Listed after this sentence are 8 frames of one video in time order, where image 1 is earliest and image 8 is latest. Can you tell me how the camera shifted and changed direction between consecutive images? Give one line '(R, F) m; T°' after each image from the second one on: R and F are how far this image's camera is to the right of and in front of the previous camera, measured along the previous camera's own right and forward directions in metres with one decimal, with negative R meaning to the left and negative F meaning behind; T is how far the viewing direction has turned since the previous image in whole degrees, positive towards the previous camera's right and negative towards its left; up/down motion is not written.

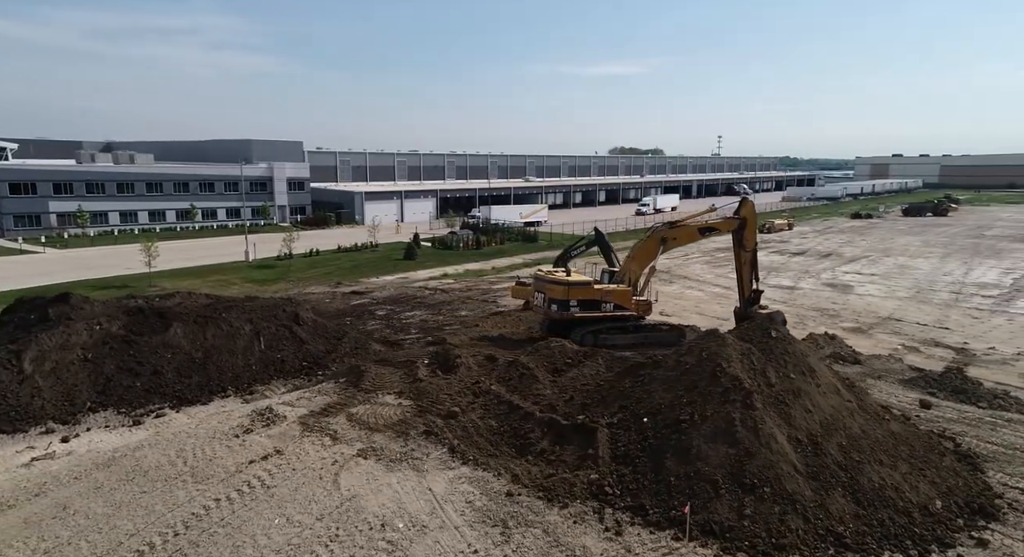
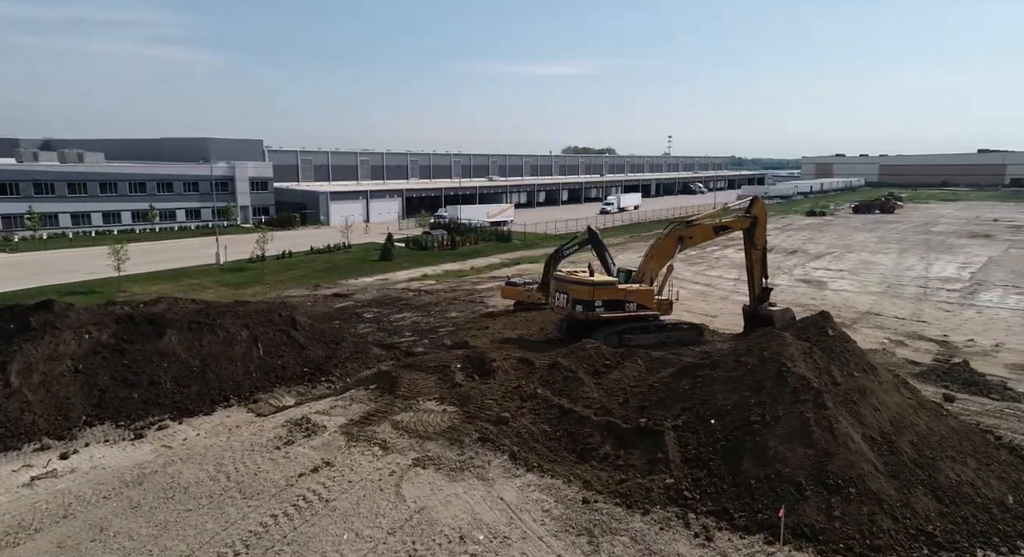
(-1.1, +0.2) m; +3°
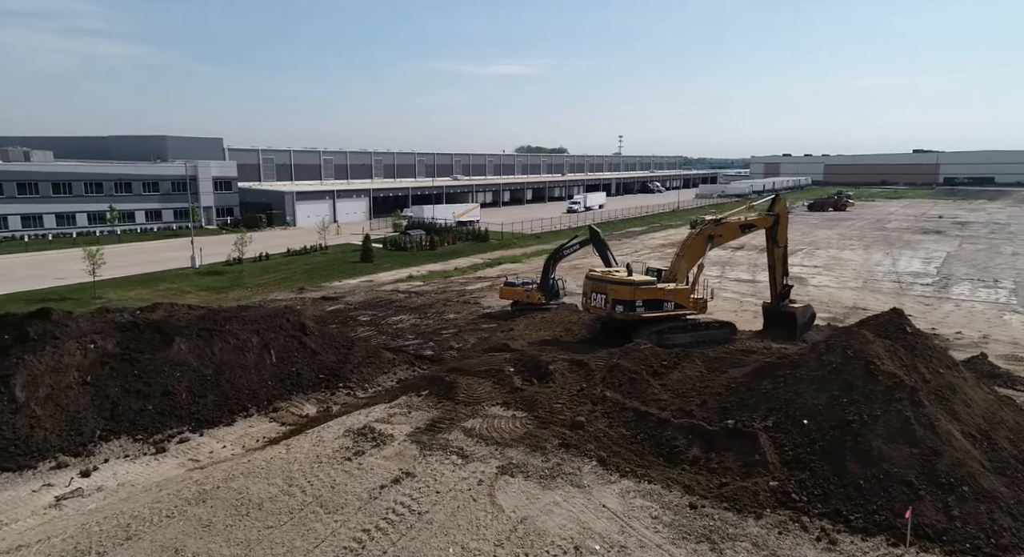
(-1.3, +0.2) m; +3°
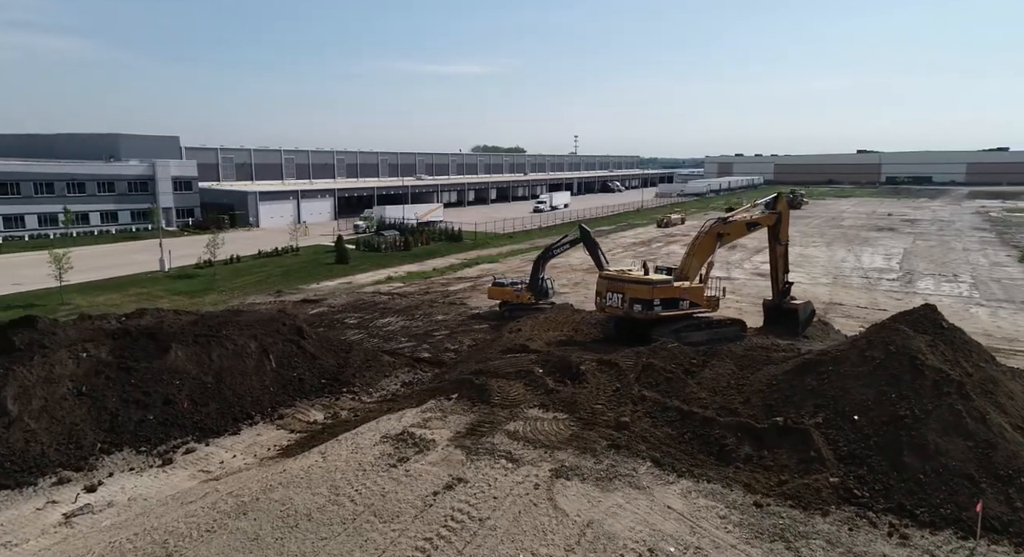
(-0.9, +0.1) m; +3°
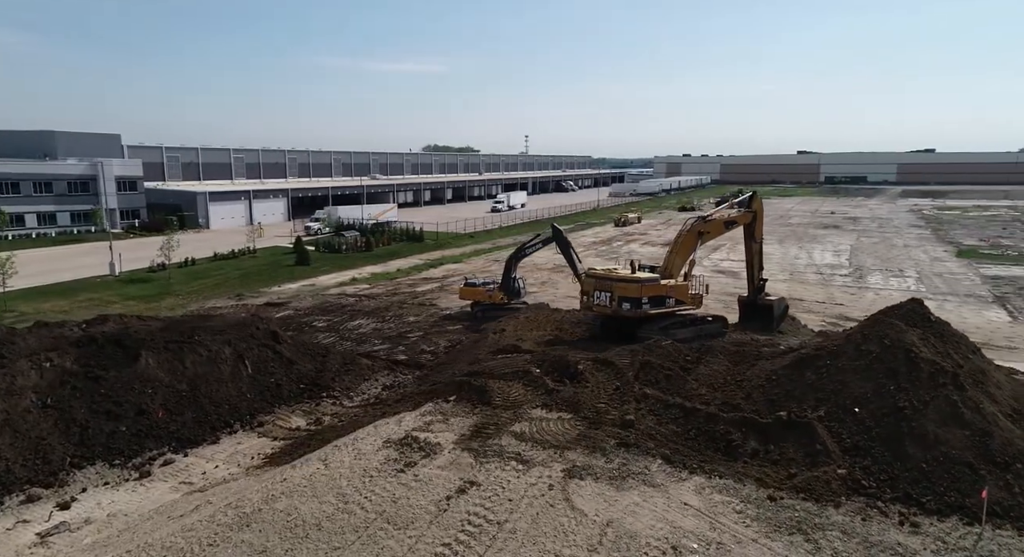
(-0.6, +0.1) m; +4°
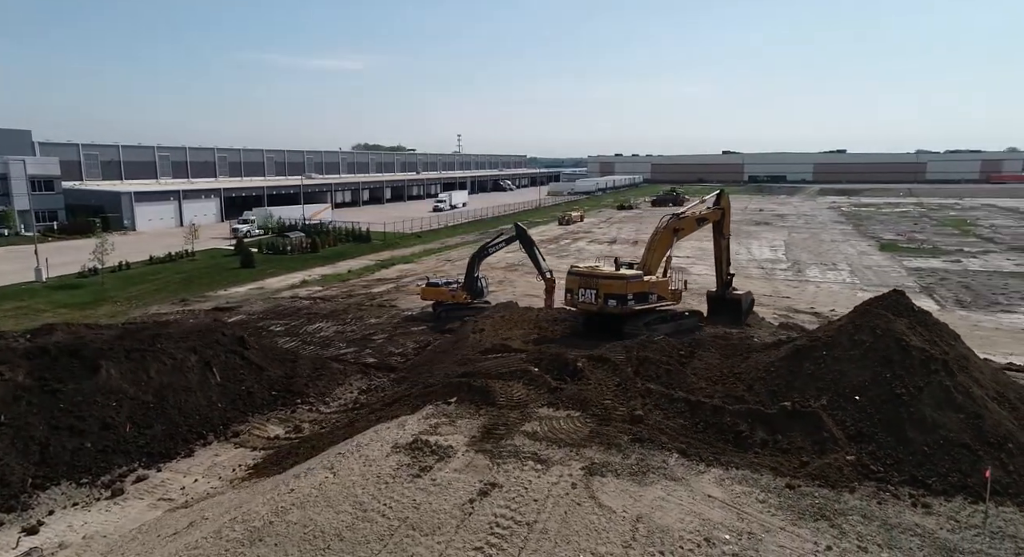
(-0.8, +0.1) m; +5°
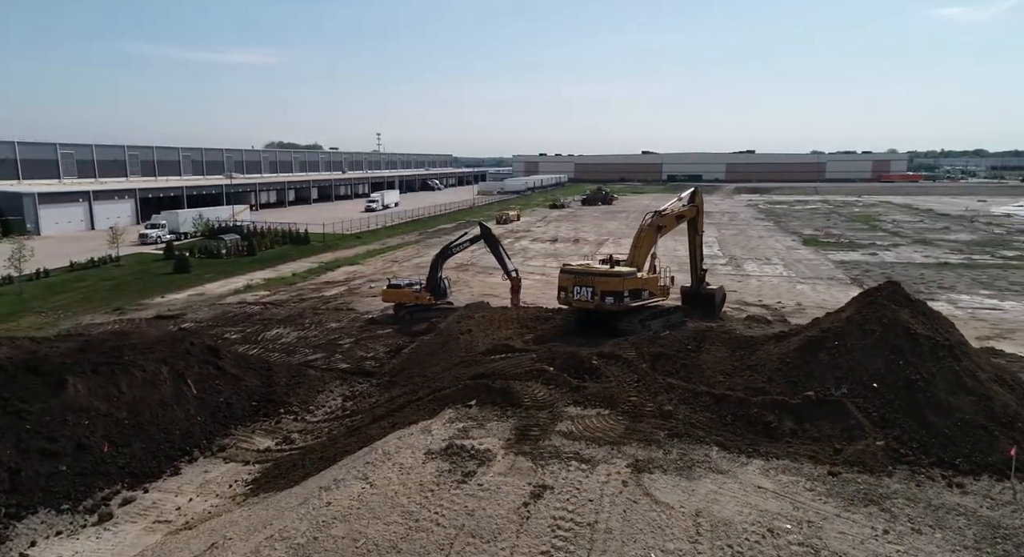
(-1.2, +0.1) m; +6°
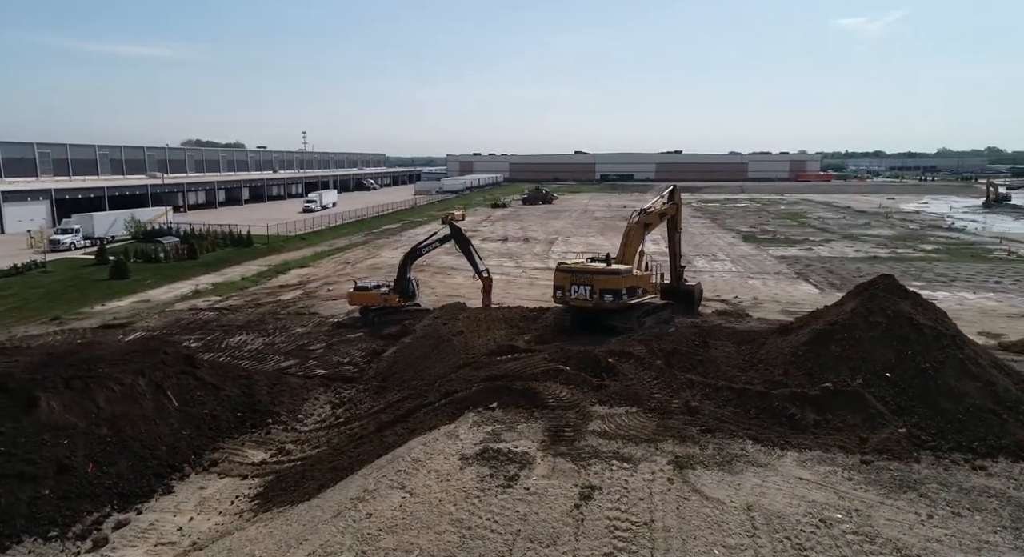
(-1.1, +0.1) m; +5°
